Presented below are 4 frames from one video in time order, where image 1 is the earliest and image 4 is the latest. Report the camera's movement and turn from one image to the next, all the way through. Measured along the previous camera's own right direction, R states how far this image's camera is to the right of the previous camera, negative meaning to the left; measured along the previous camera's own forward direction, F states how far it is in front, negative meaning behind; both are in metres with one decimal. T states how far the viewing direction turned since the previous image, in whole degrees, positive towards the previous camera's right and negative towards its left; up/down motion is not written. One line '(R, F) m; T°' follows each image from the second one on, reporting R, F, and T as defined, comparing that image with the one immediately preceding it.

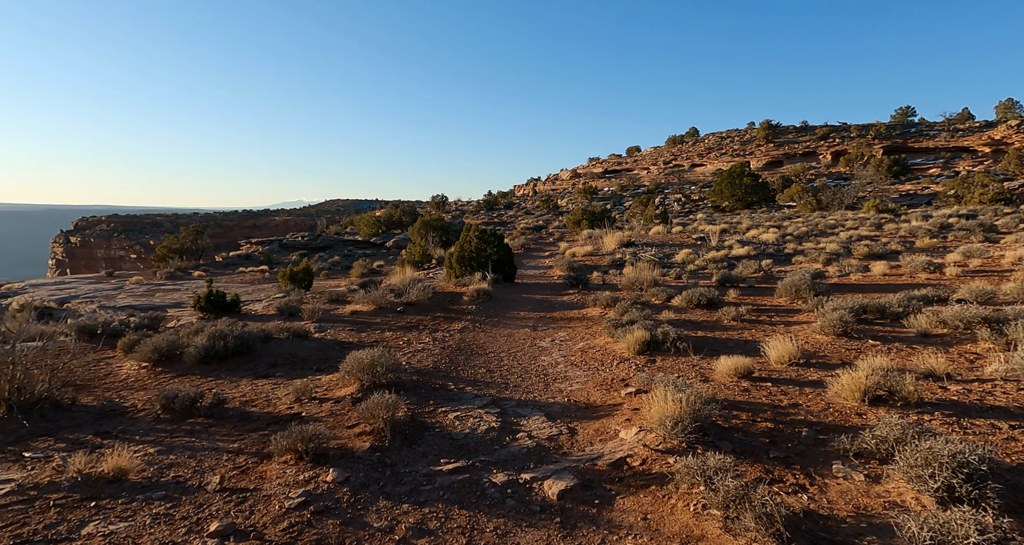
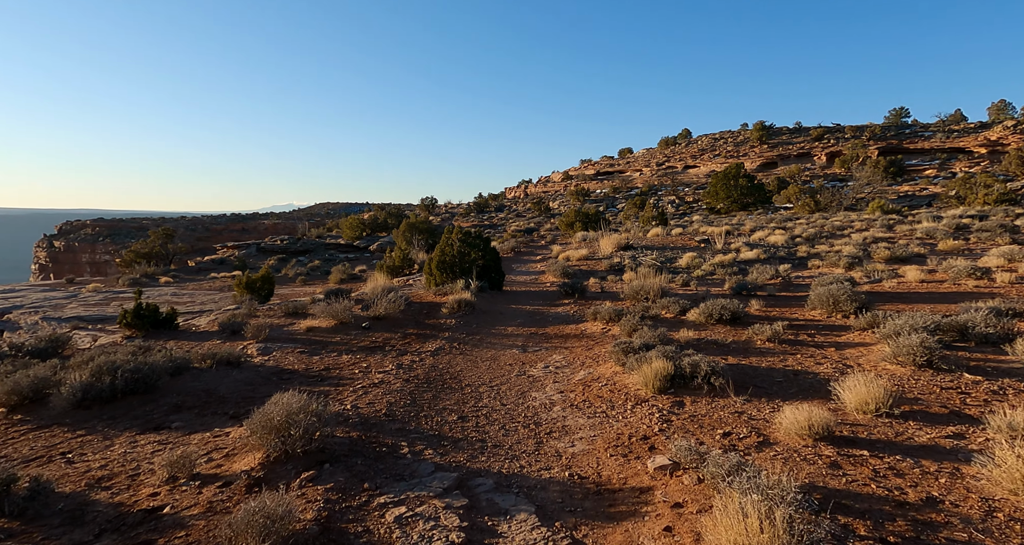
(+0.1, +1.9) m; +1°
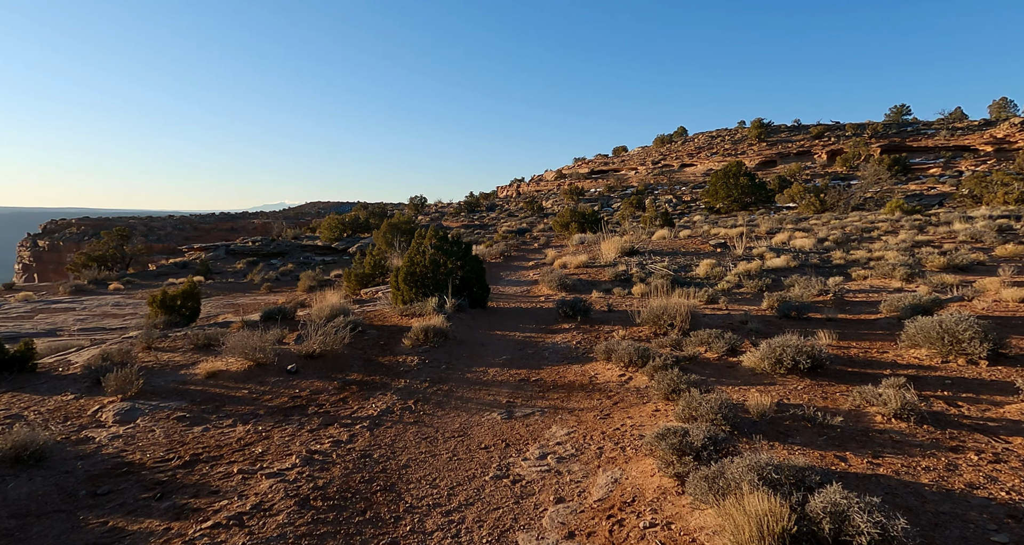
(+0.1, +2.9) m; +1°
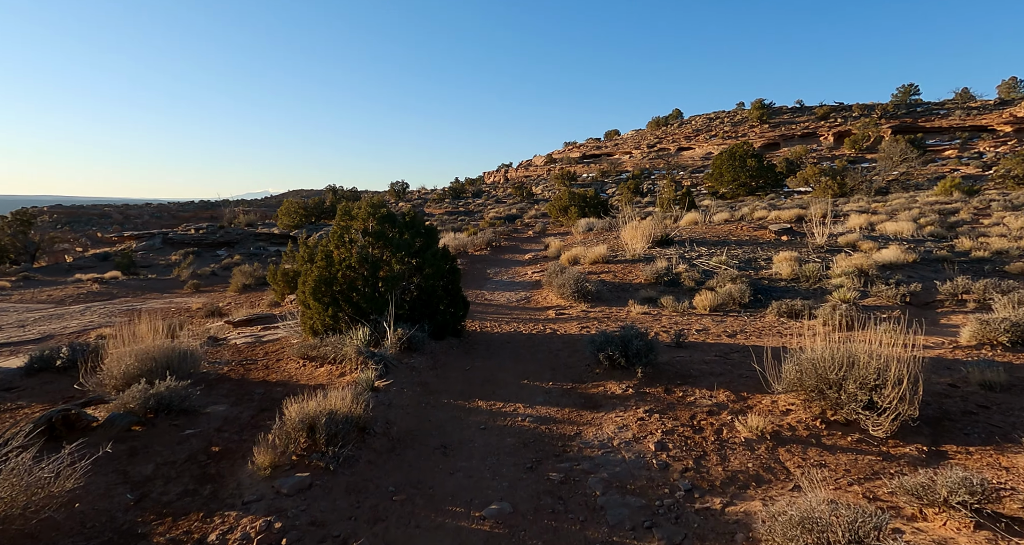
(-0.1, +5.4) m; +1°
